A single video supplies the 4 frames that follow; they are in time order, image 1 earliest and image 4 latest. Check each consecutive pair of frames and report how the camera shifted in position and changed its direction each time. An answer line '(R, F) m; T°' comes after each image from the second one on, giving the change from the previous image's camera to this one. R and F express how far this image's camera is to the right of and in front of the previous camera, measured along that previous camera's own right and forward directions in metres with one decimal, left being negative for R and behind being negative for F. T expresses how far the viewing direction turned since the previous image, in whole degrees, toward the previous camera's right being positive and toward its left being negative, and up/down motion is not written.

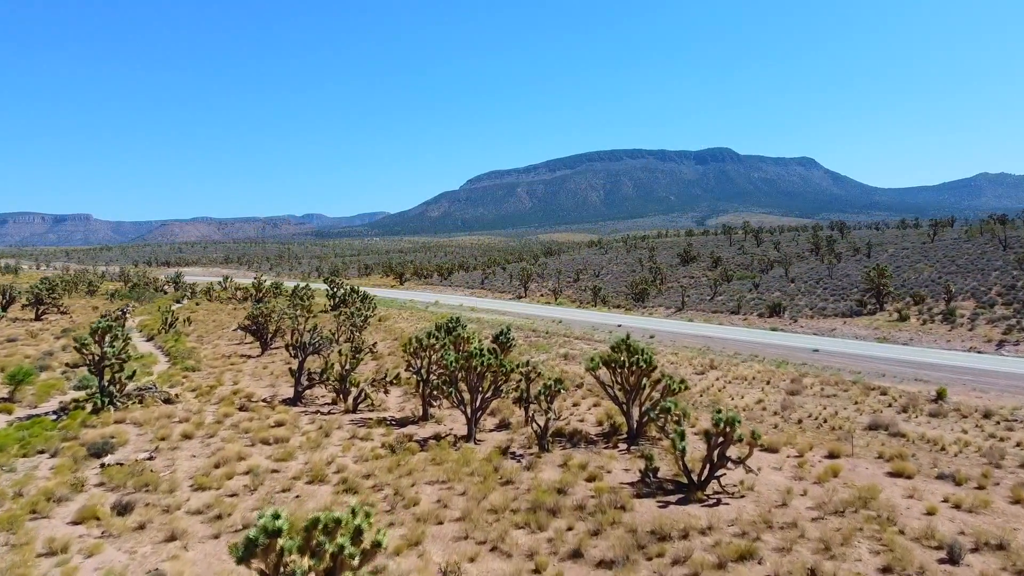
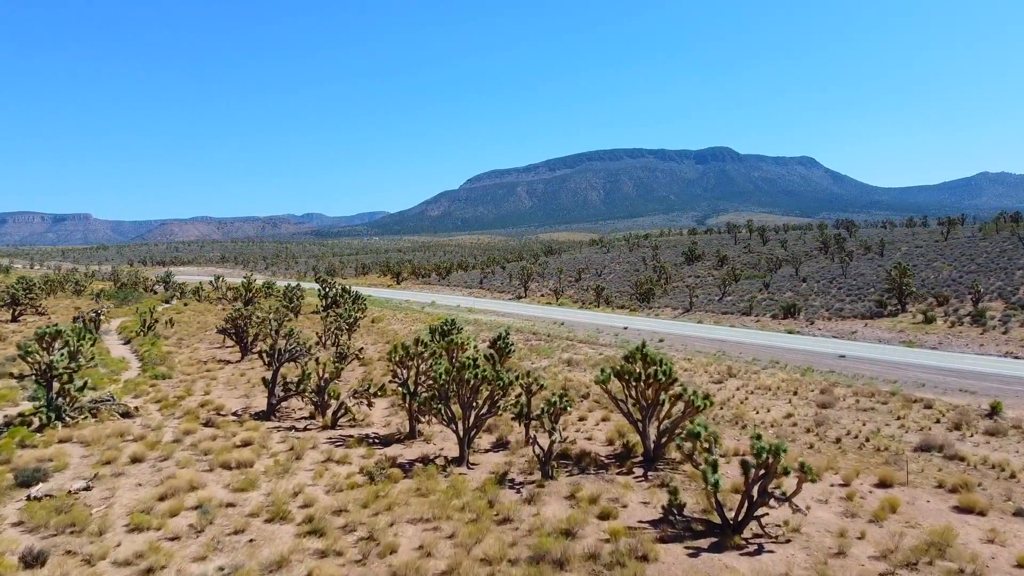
(0.0, +2.1) m; 0°
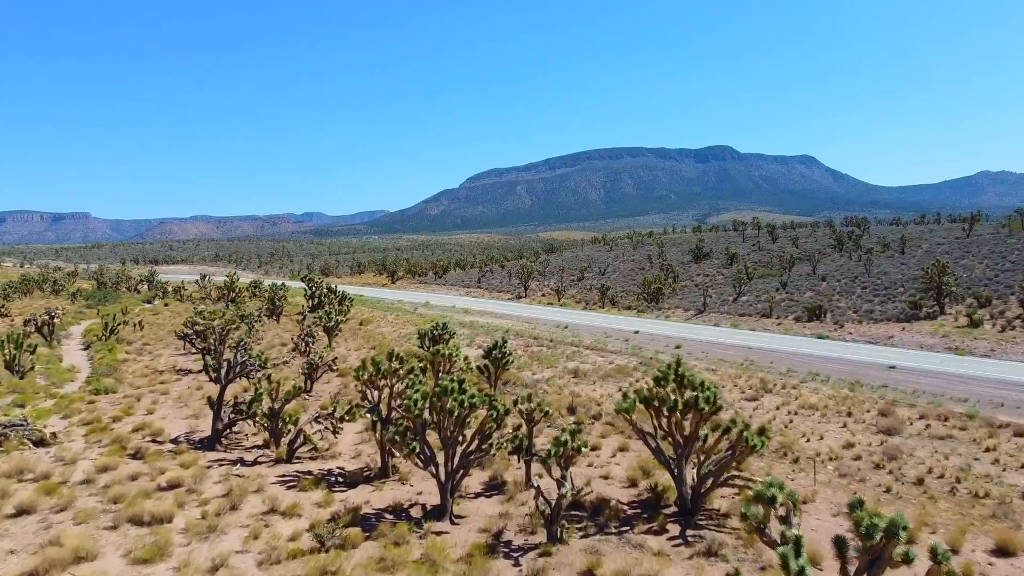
(0.0, +3.2) m; 0°
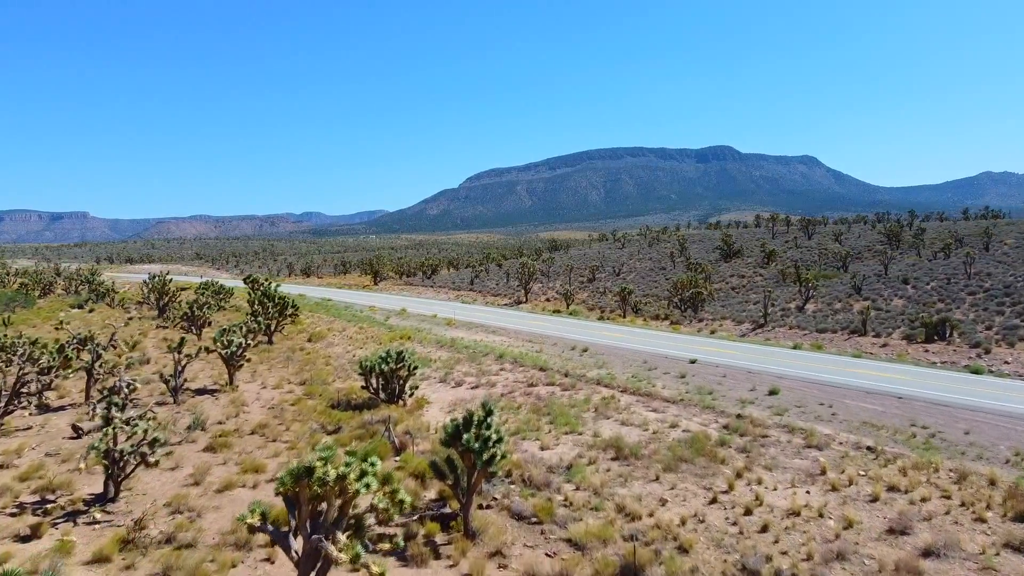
(+0.1, +9.7) m; 0°
